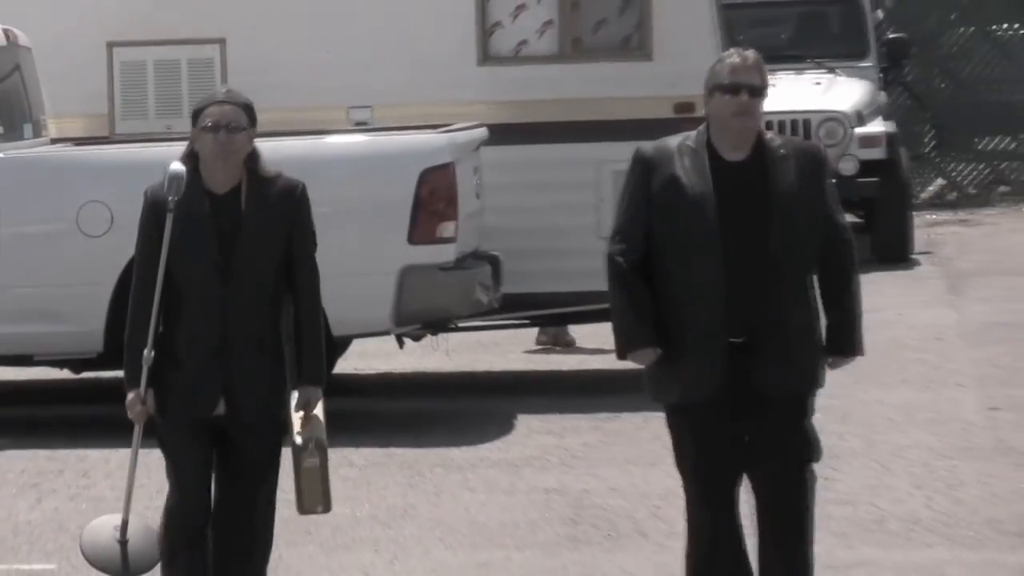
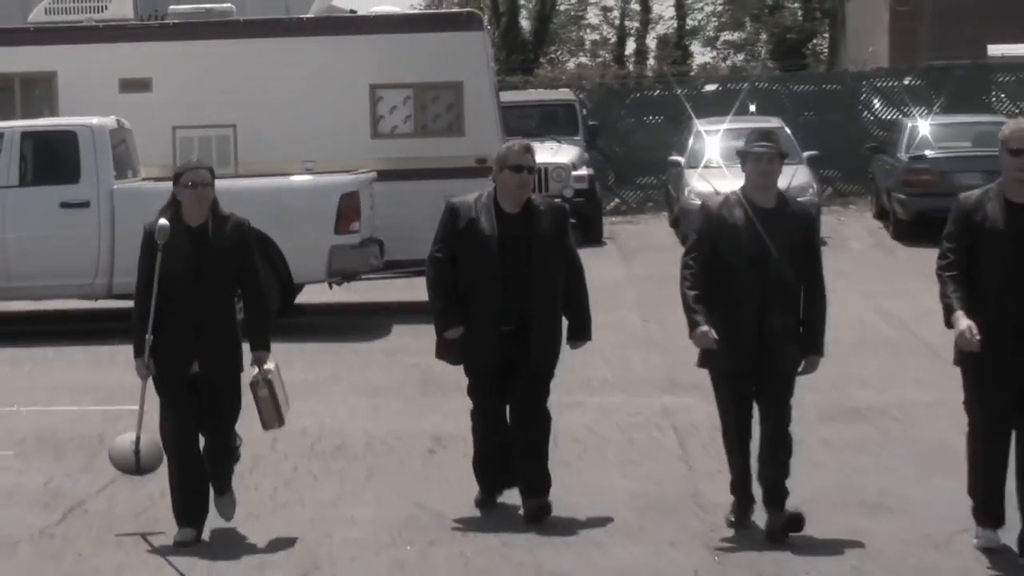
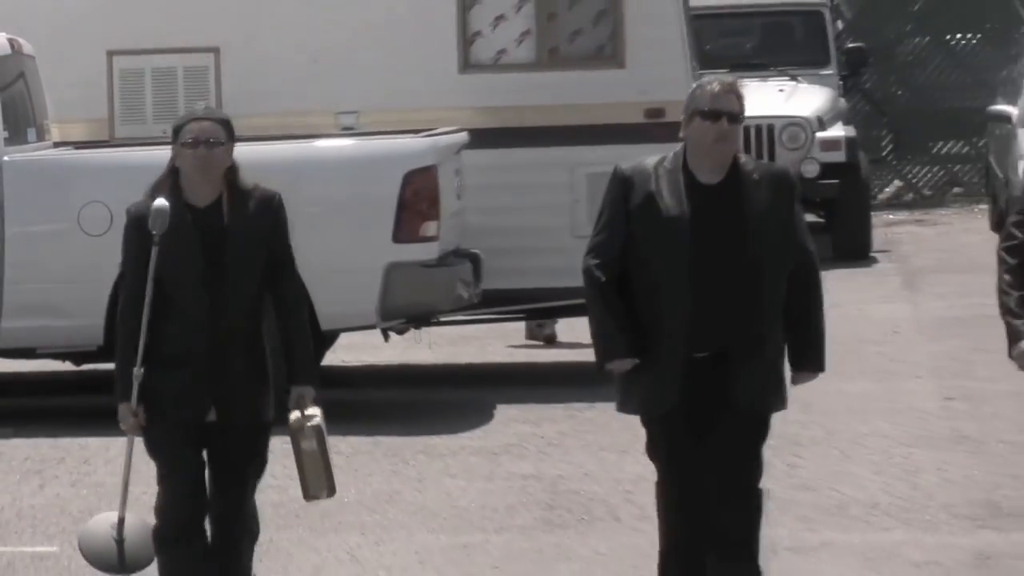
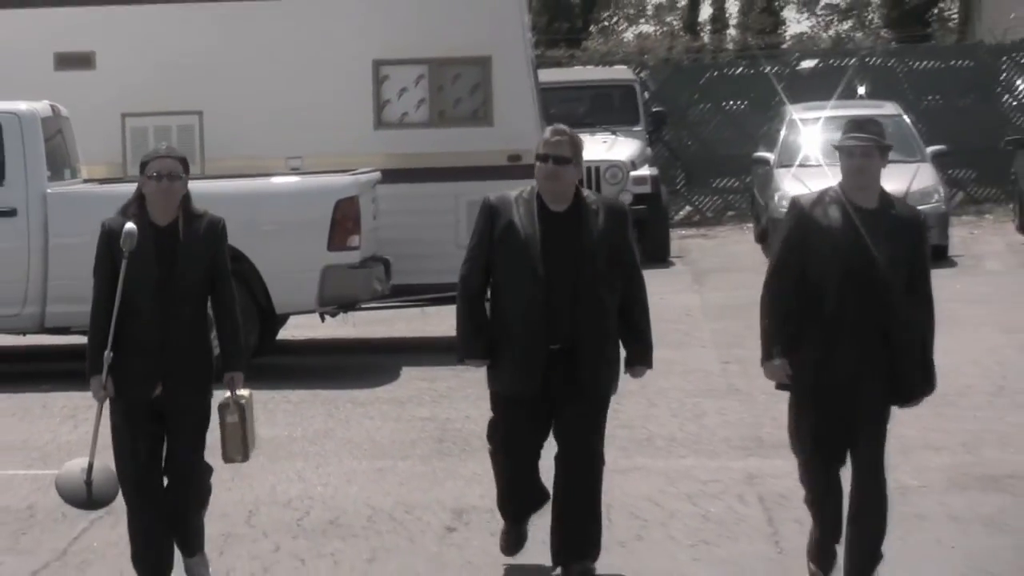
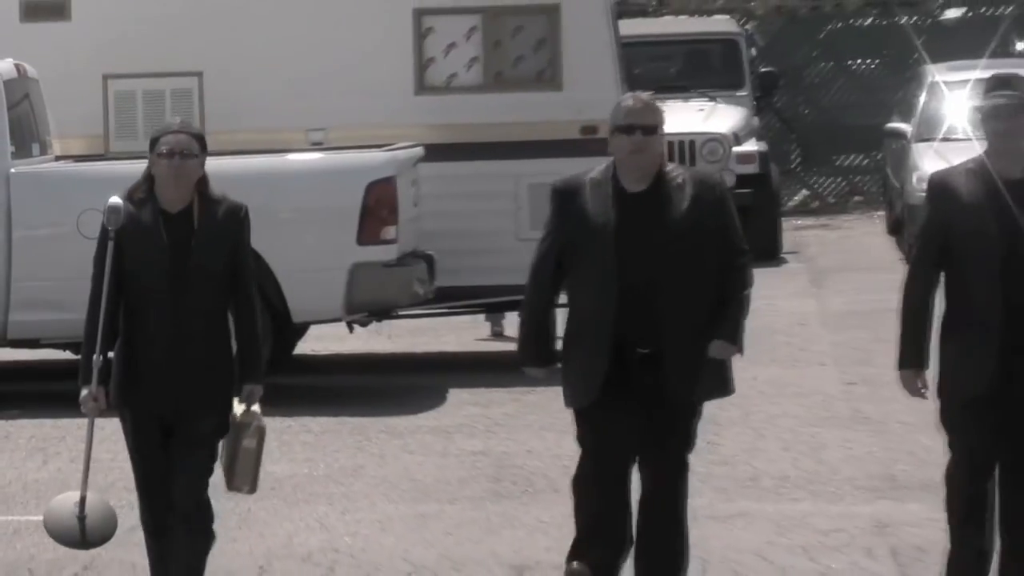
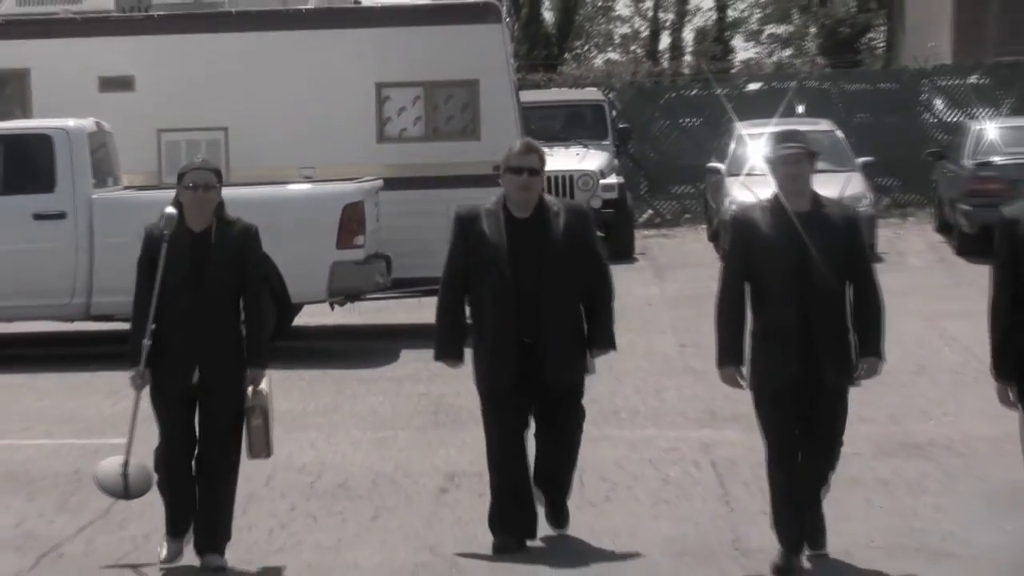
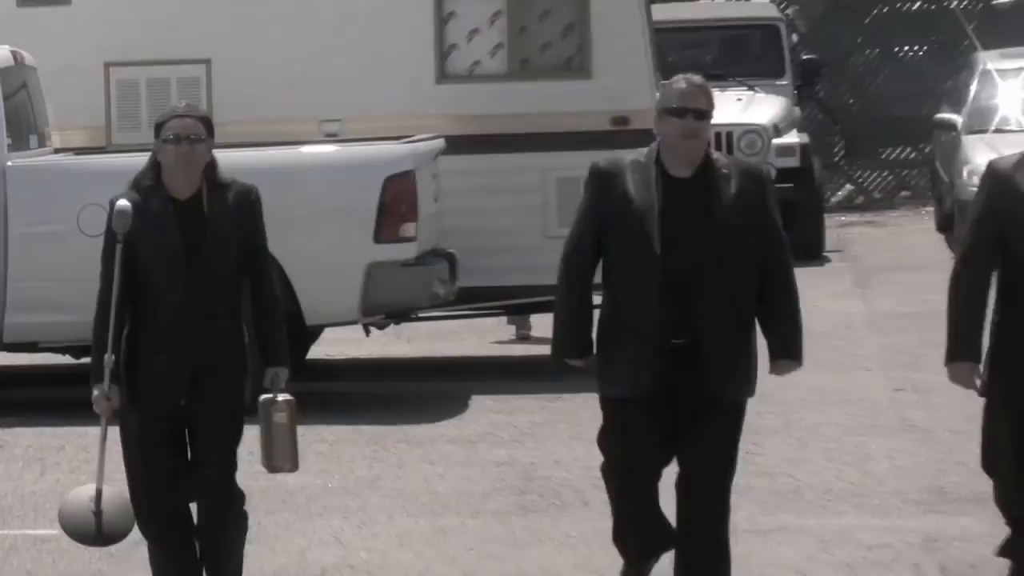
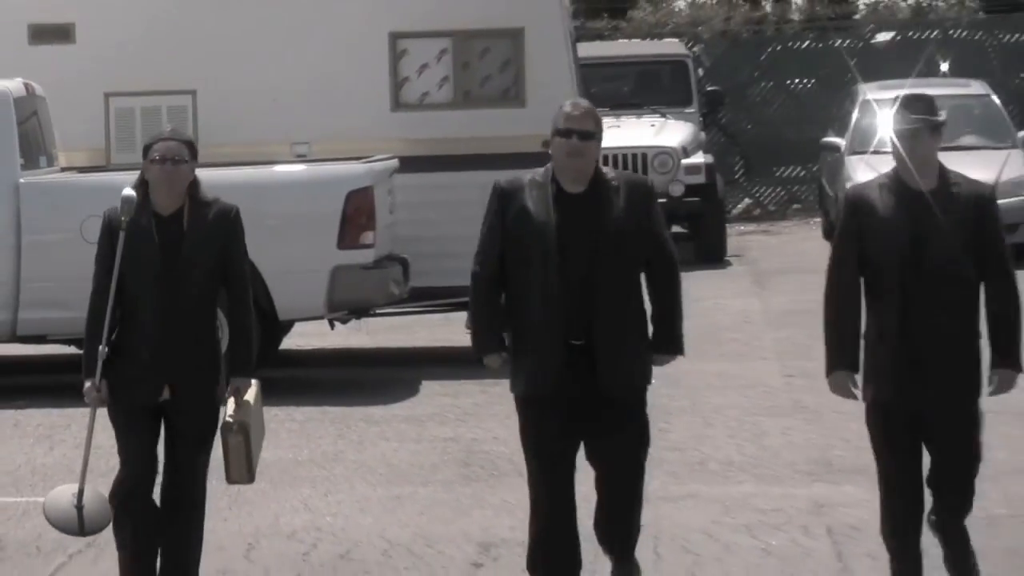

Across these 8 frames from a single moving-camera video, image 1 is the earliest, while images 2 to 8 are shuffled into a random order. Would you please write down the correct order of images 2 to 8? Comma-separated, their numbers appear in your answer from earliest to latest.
3, 7, 5, 8, 4, 6, 2
